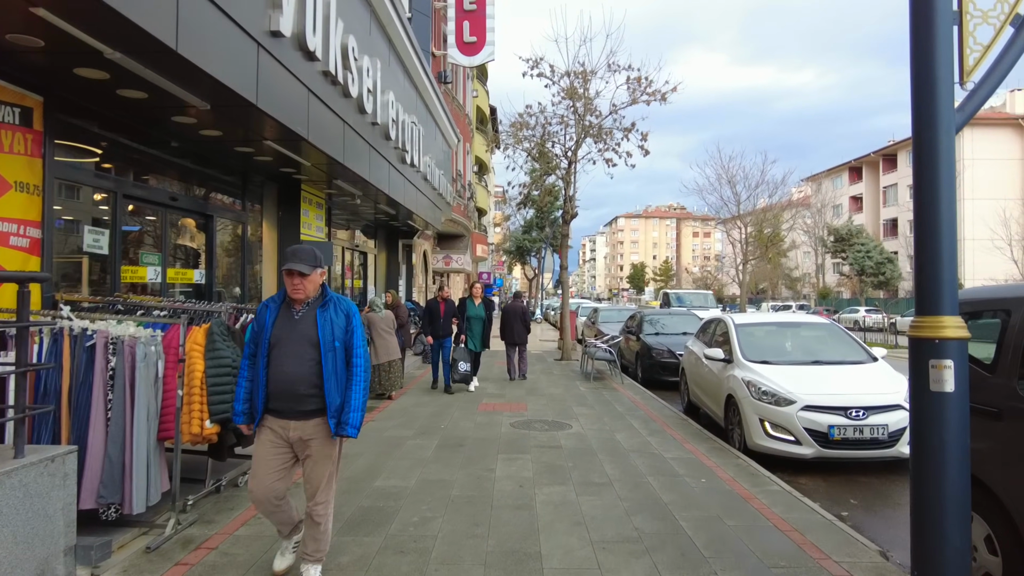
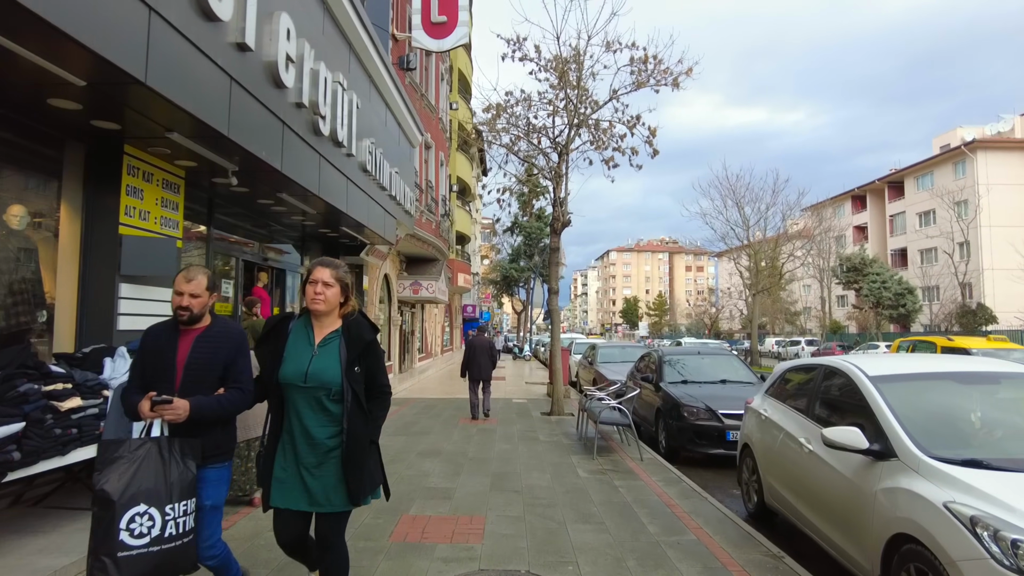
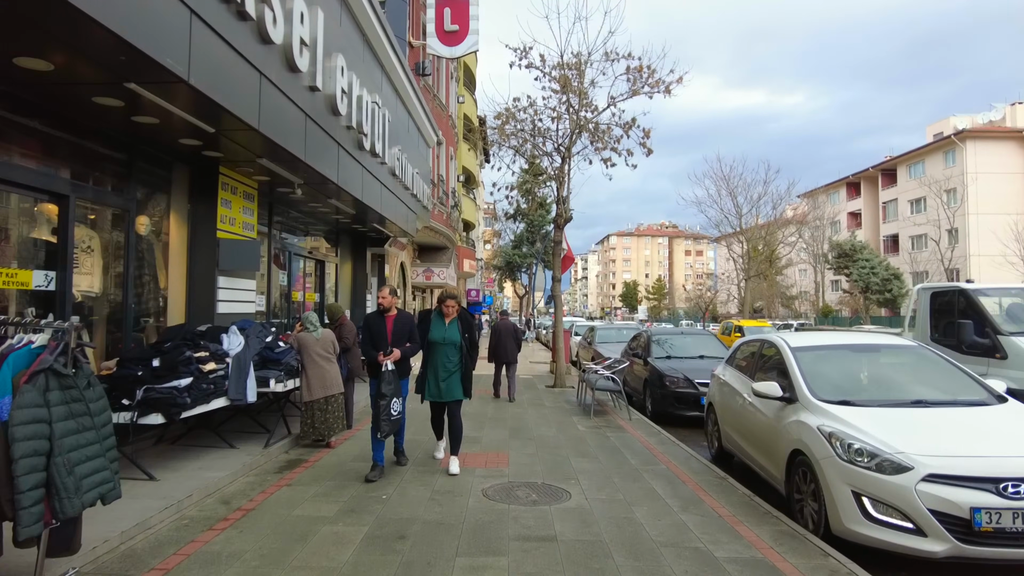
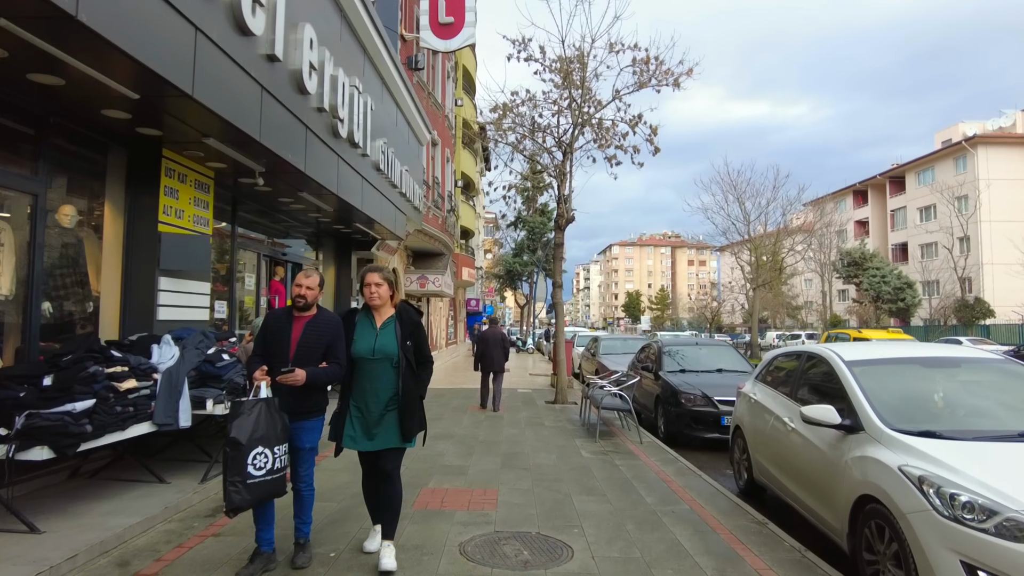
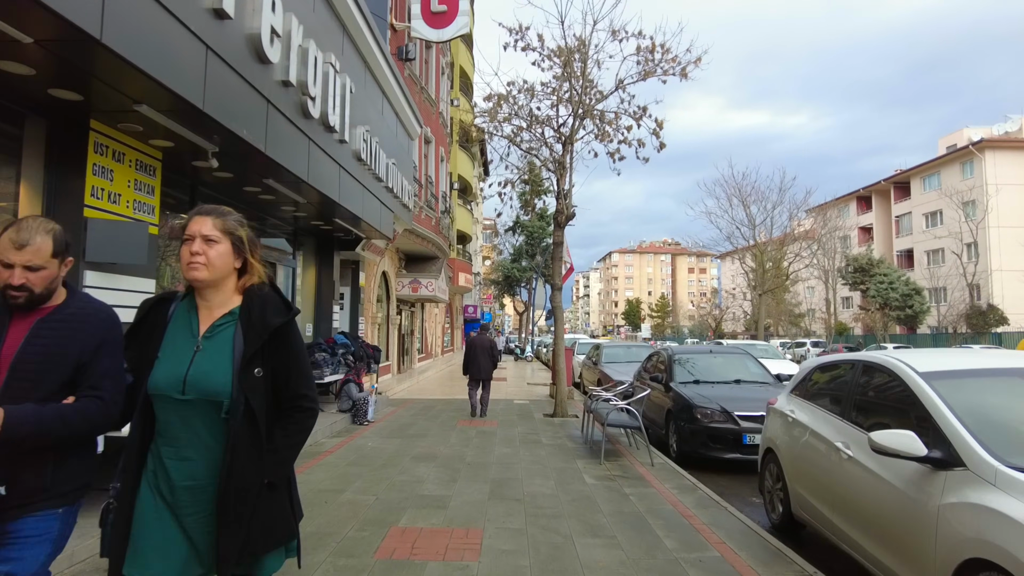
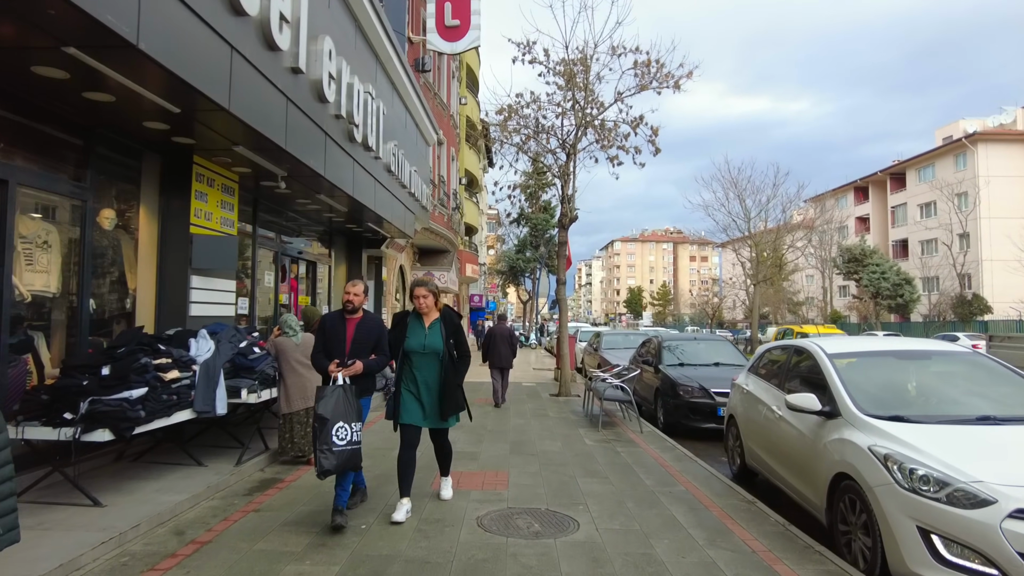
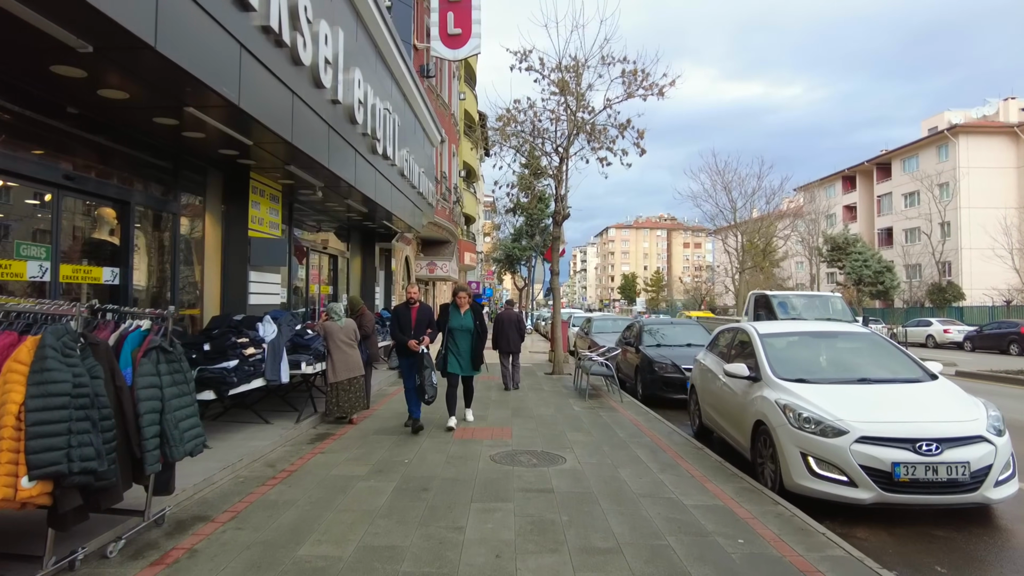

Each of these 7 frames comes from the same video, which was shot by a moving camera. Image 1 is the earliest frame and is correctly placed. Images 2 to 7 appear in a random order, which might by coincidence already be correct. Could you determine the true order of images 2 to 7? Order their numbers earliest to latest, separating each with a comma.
7, 3, 6, 4, 2, 5
